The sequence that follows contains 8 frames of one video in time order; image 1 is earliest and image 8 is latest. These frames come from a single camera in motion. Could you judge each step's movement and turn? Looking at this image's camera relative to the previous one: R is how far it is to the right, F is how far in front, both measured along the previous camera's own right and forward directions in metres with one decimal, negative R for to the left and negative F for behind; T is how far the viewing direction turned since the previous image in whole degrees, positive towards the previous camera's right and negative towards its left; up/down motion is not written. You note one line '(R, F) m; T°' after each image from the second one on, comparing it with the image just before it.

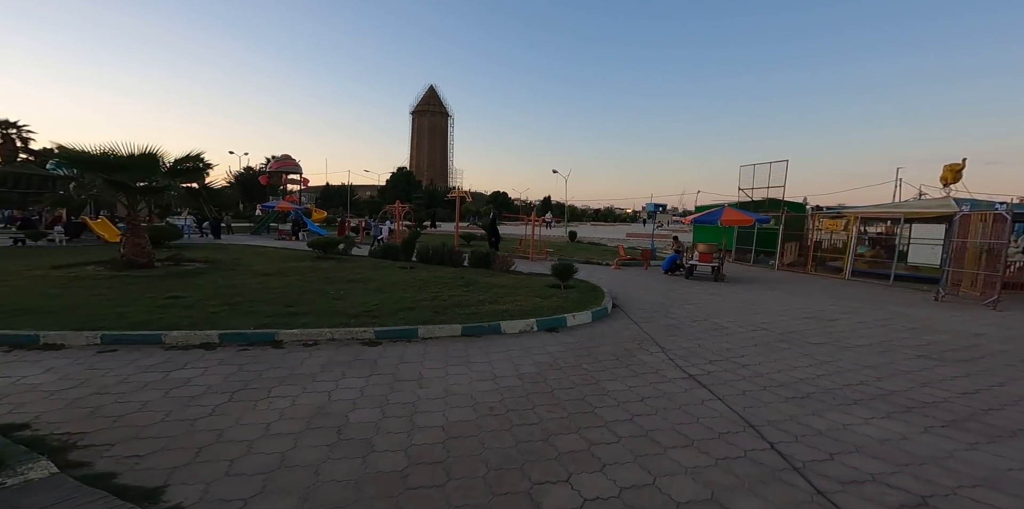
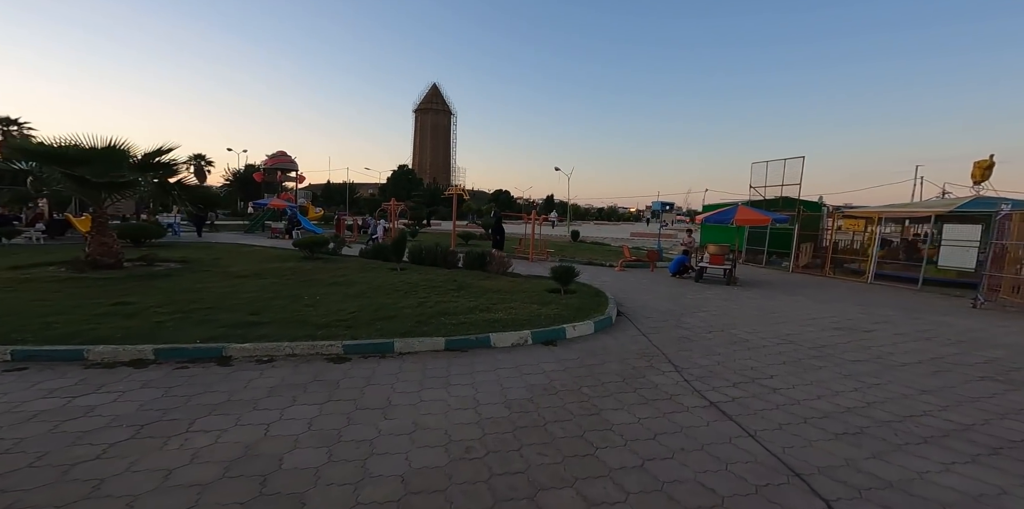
(+0.2, +0.9) m; 0°
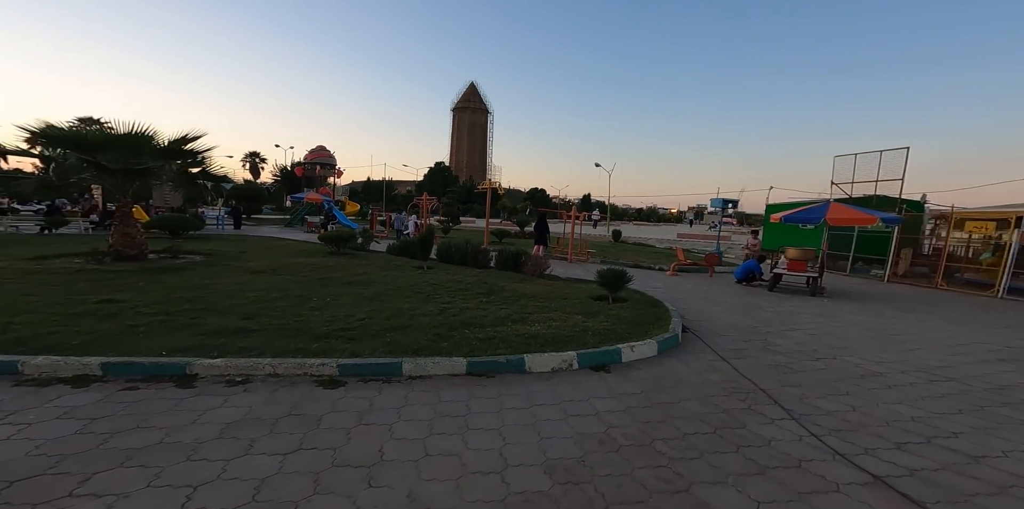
(0.0, +1.3) m; -5°
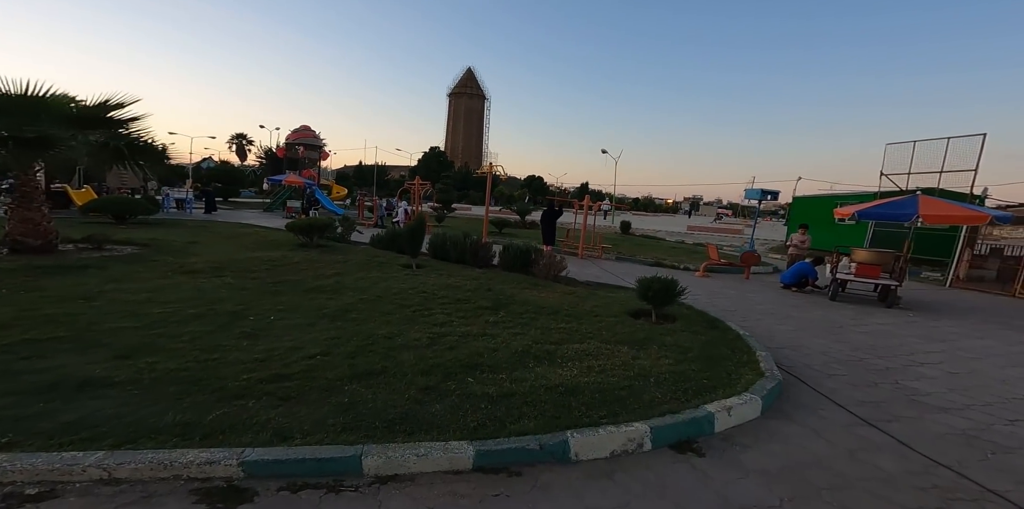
(-0.3, +1.9) m; +1°
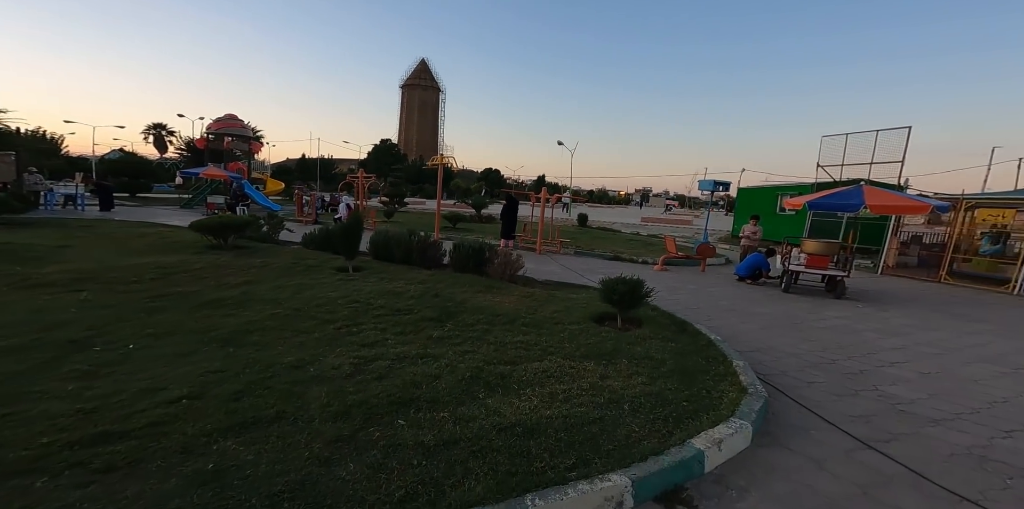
(+0.1, +0.7) m; +5°
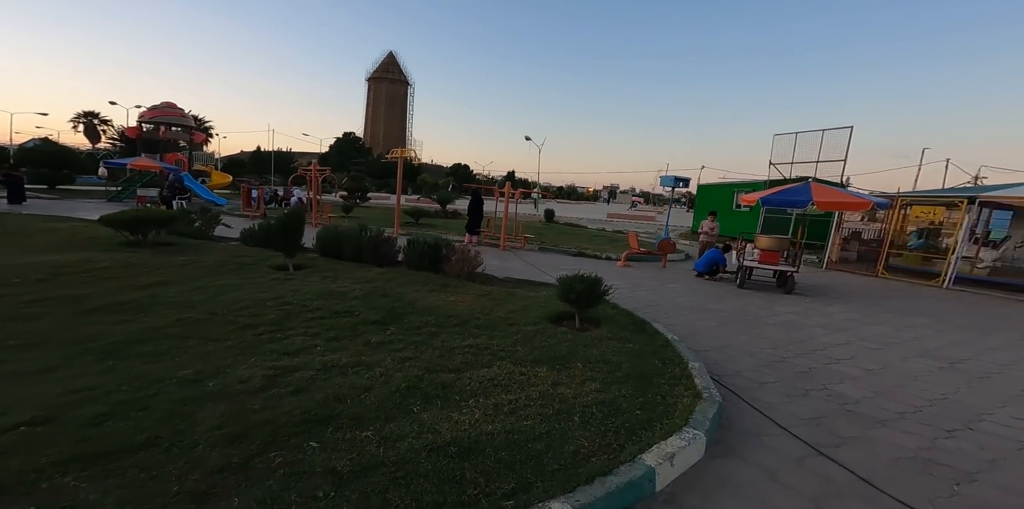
(+0.2, +0.3) m; +4°
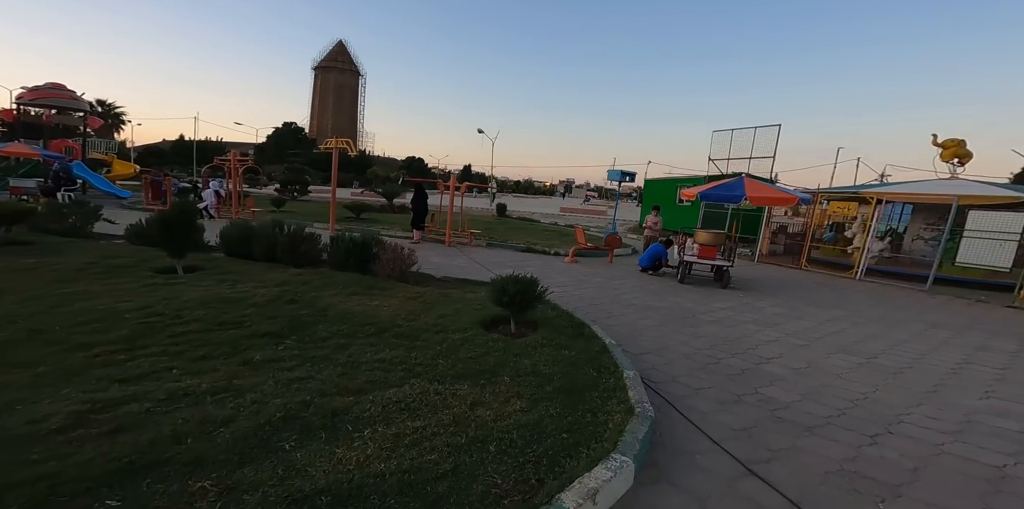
(+0.3, +0.4) m; +6°
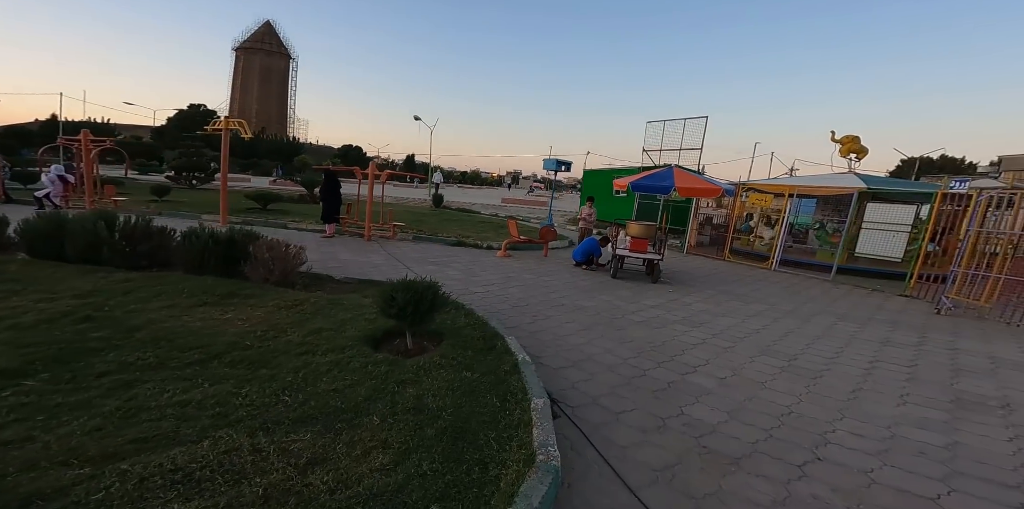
(+0.4, +0.8) m; +7°
